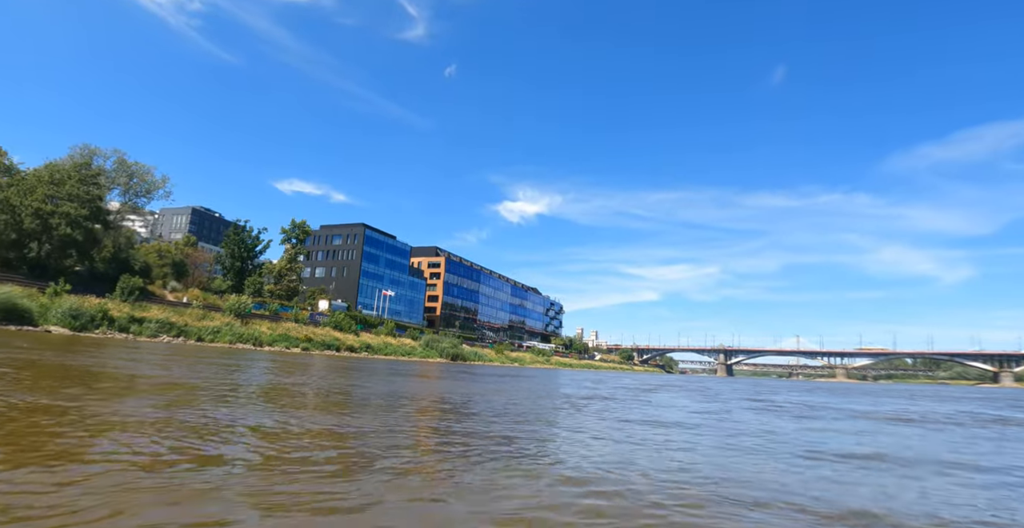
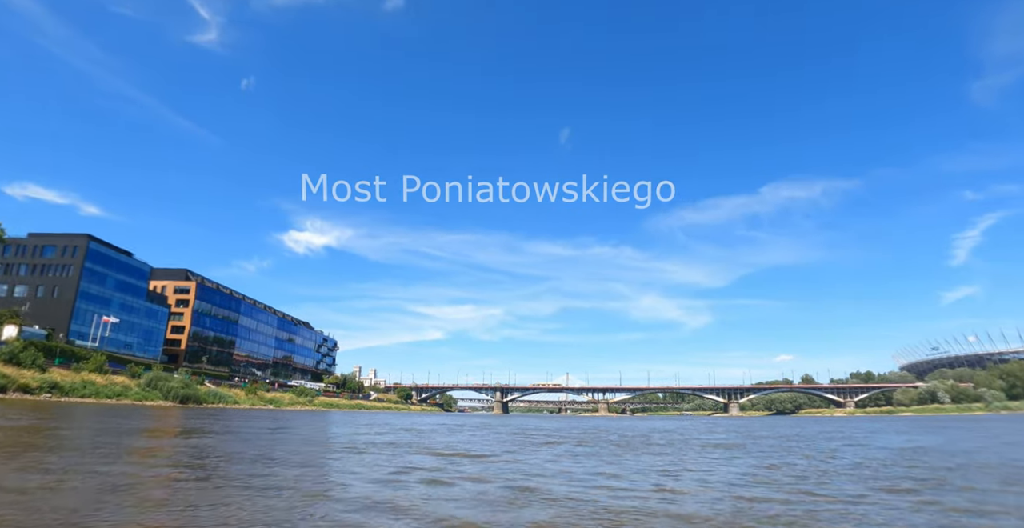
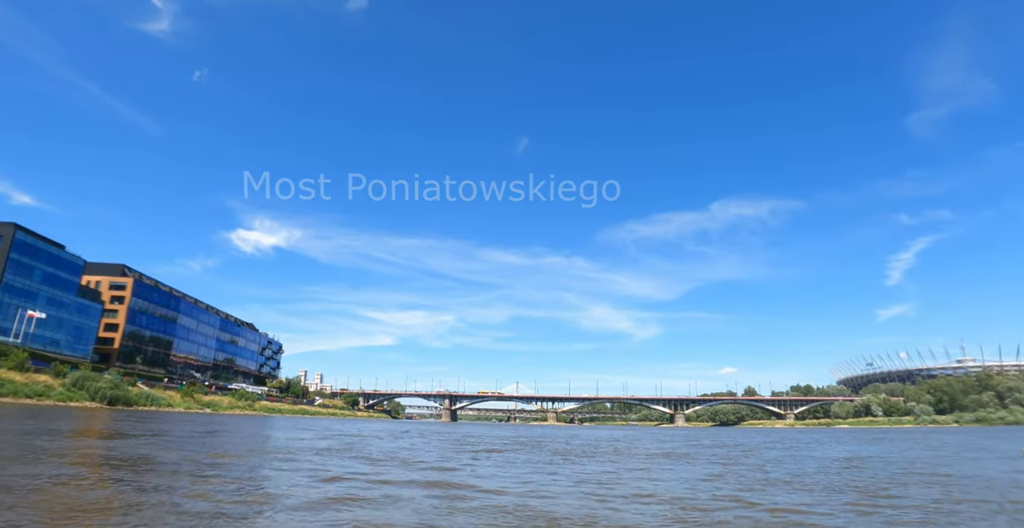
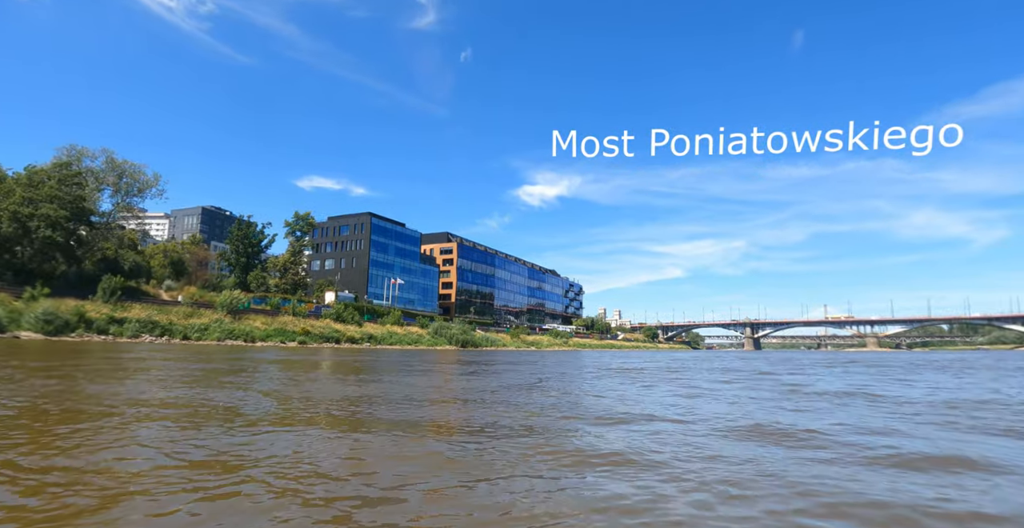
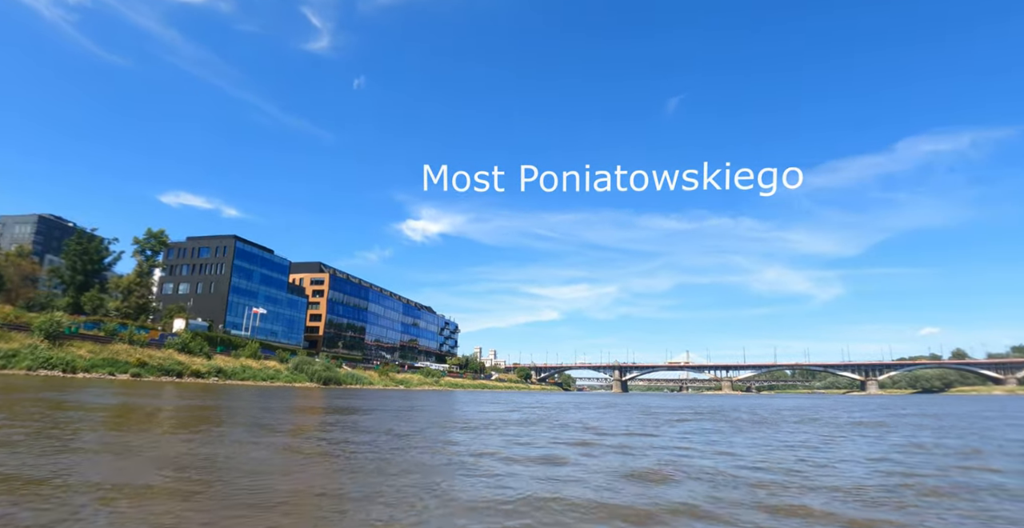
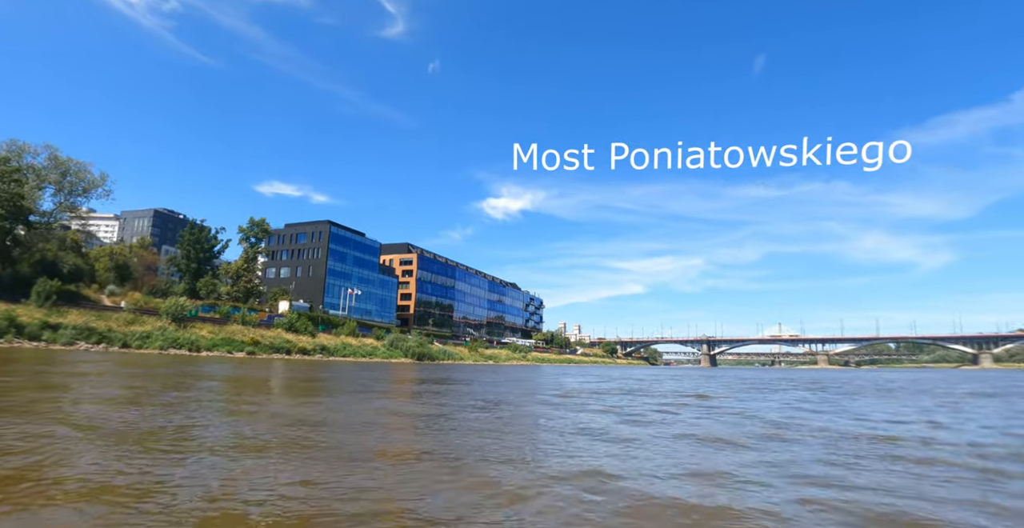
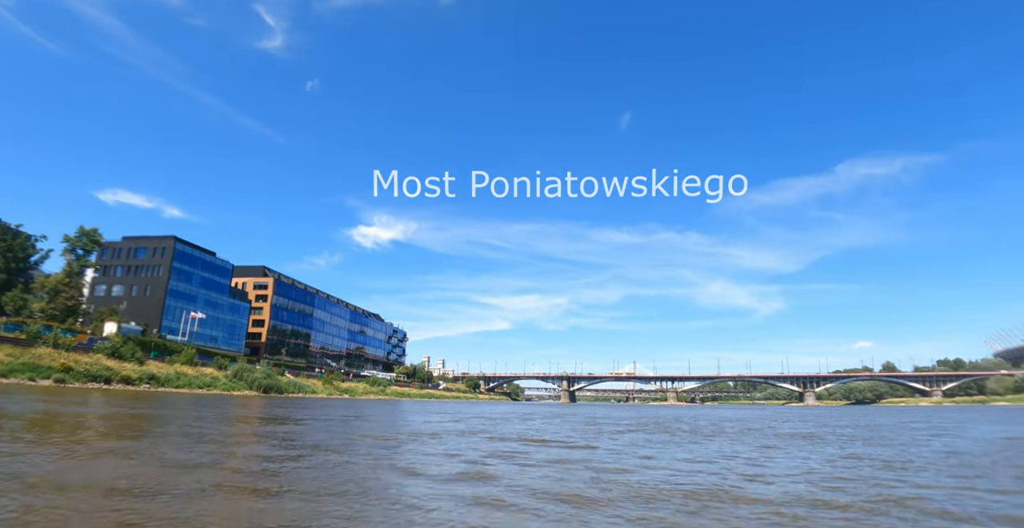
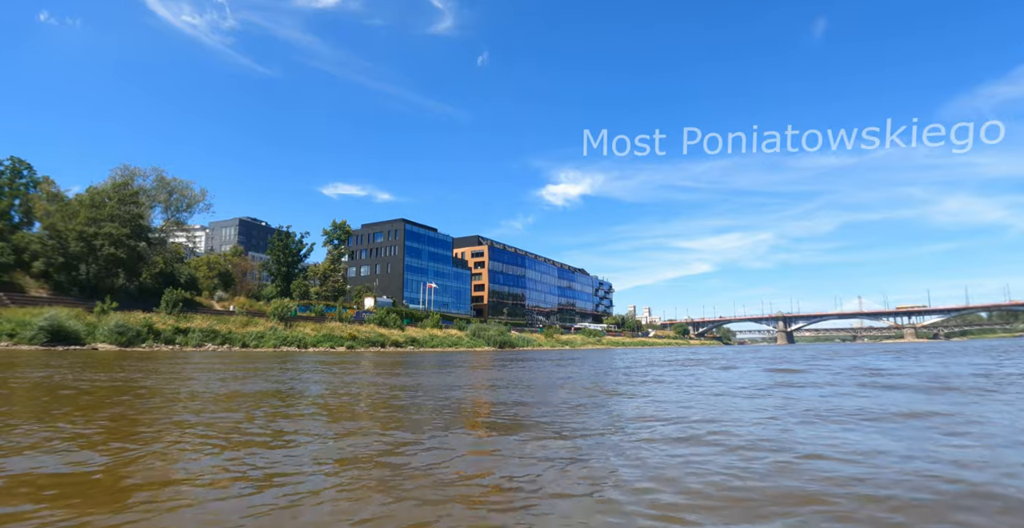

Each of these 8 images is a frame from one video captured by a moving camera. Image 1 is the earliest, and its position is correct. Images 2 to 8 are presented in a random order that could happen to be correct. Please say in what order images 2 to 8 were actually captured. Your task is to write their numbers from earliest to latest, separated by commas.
8, 4, 6, 5, 7, 2, 3
